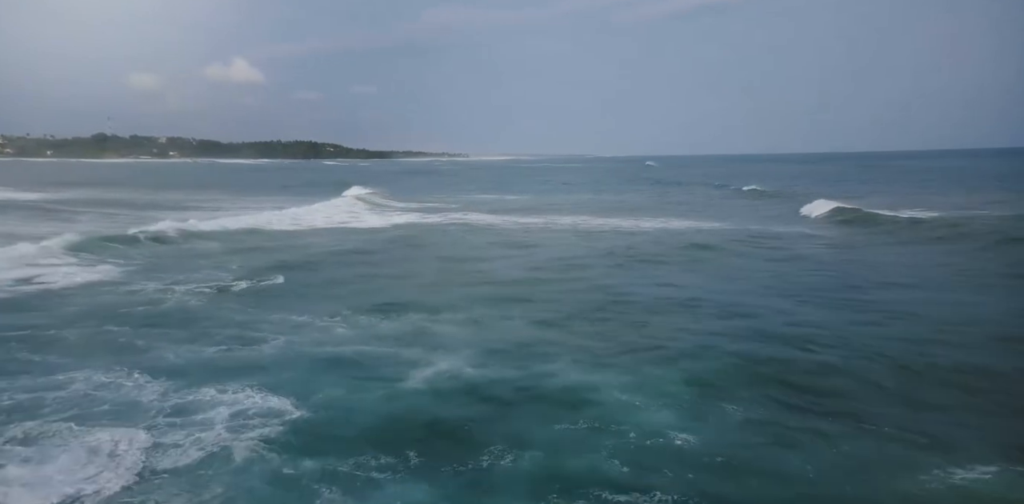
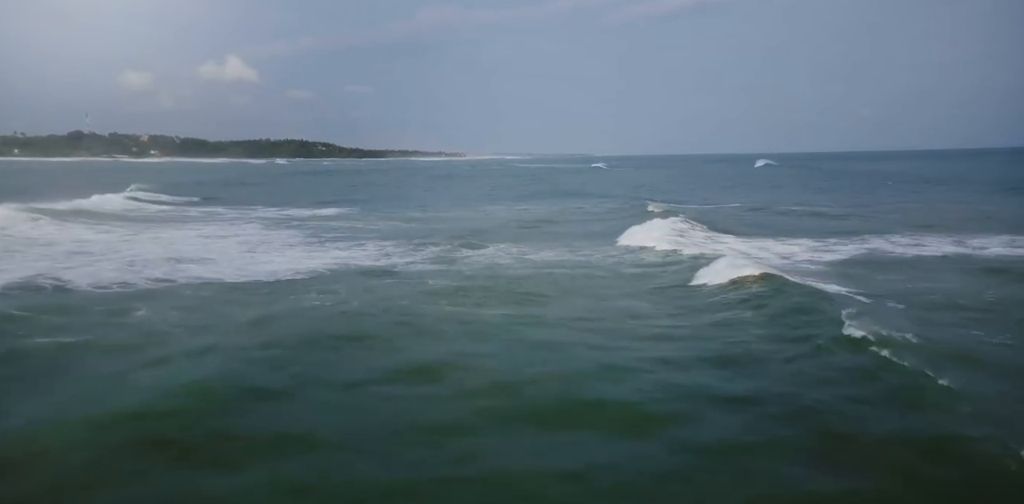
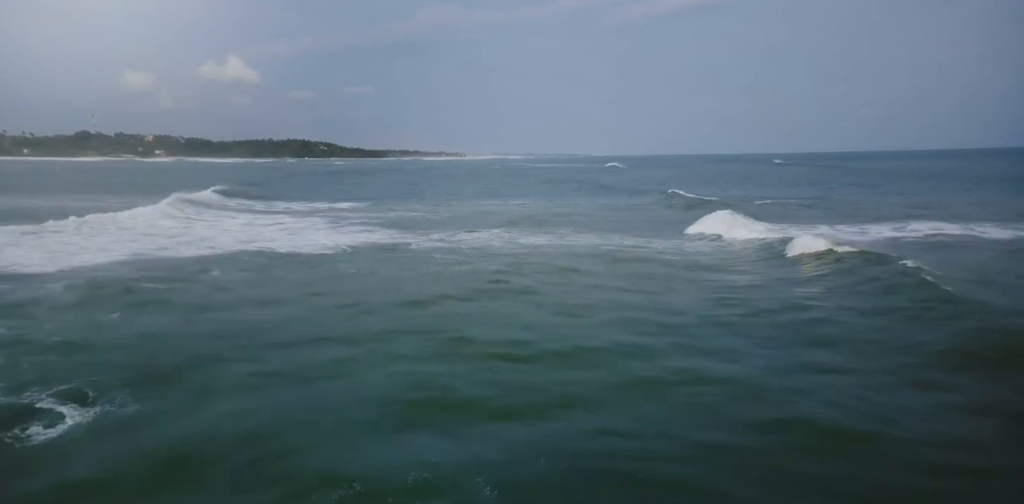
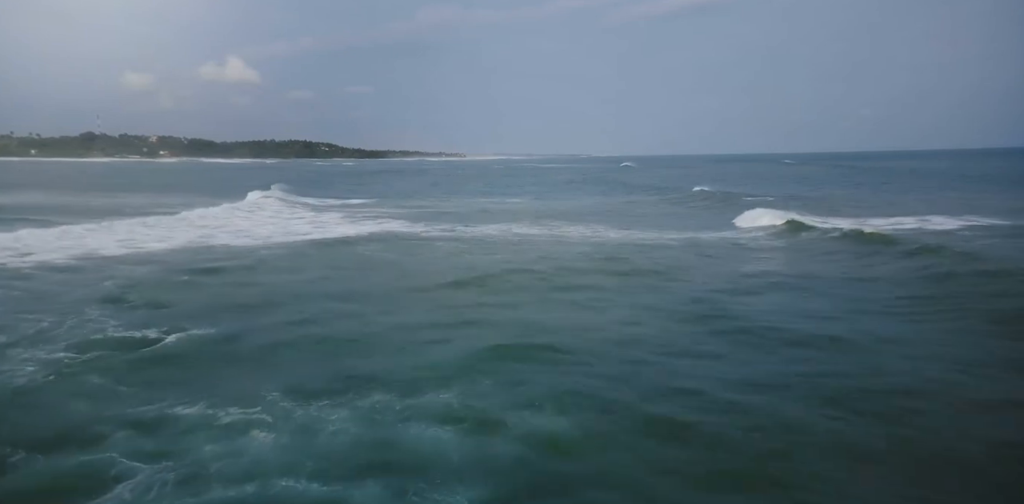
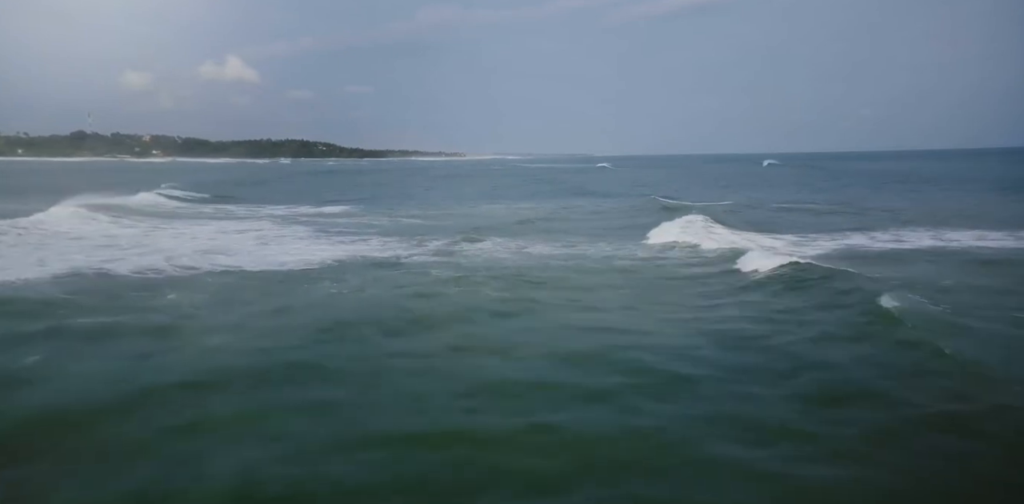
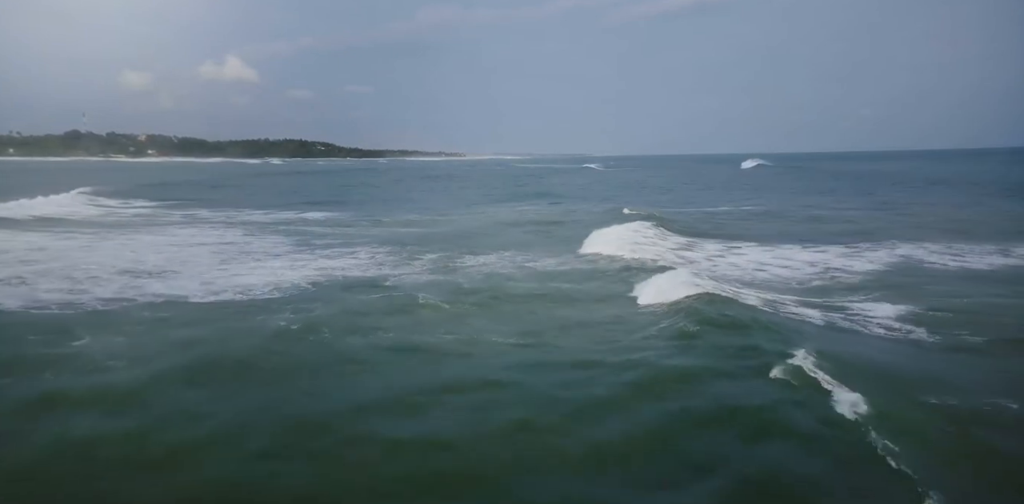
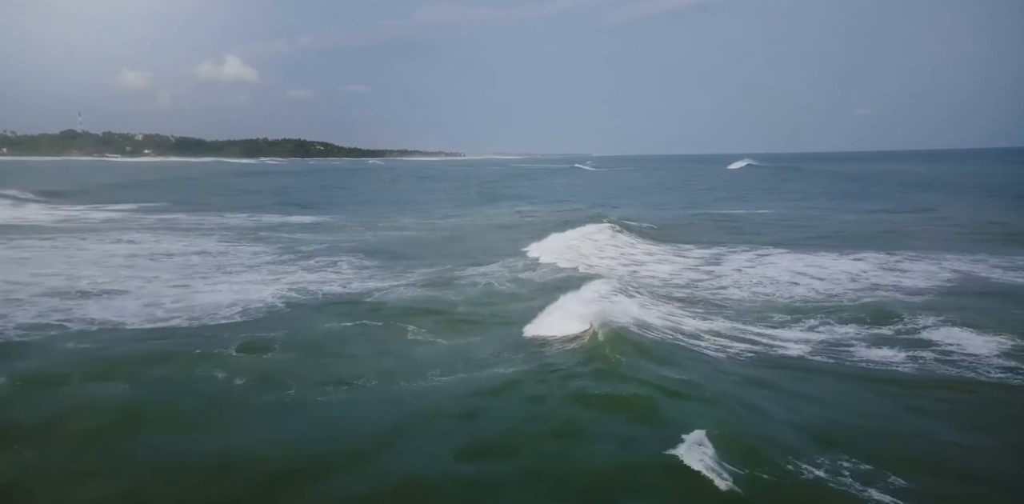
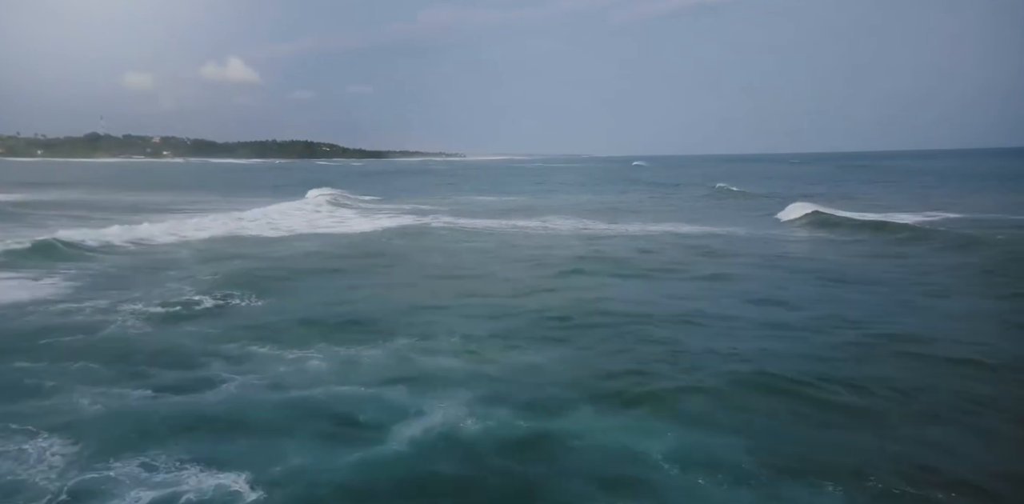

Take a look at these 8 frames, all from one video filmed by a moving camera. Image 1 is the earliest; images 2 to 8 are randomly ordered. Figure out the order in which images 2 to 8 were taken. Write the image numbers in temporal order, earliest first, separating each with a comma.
8, 4, 3, 5, 2, 6, 7
